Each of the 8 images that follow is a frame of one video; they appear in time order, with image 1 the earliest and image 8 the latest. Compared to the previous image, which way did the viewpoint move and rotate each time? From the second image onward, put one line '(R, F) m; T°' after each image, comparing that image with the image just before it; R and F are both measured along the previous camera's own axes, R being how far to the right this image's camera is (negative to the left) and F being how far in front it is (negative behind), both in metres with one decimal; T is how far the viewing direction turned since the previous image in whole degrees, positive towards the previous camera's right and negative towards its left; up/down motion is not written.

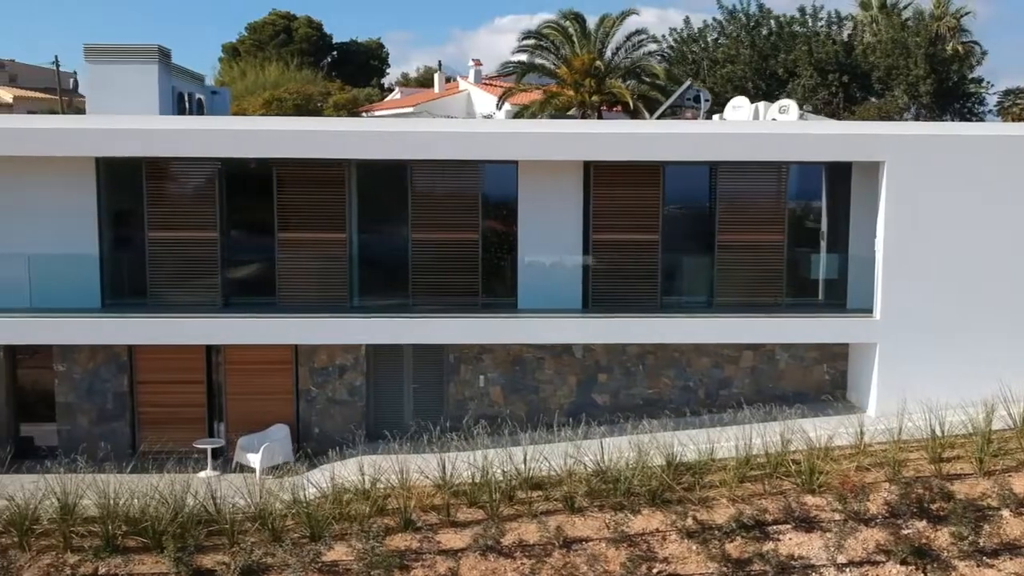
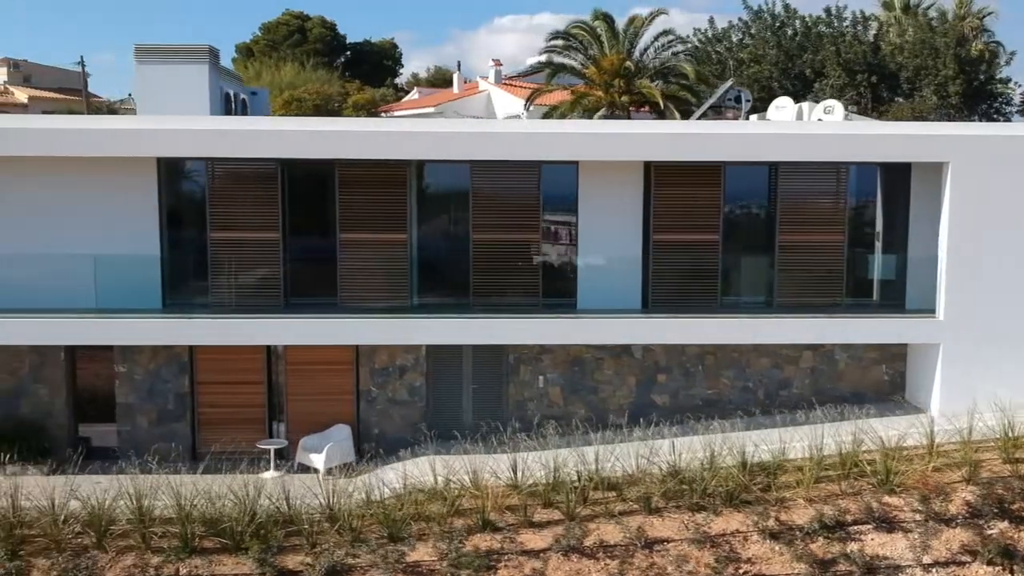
(-0.9, 0.0) m; 0°
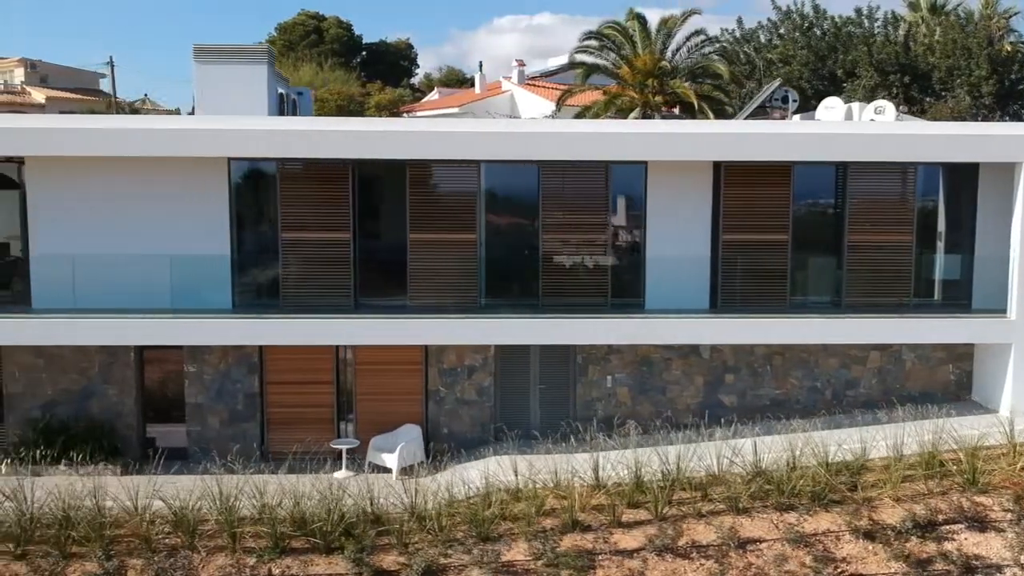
(-1.0, 0.0) m; 0°
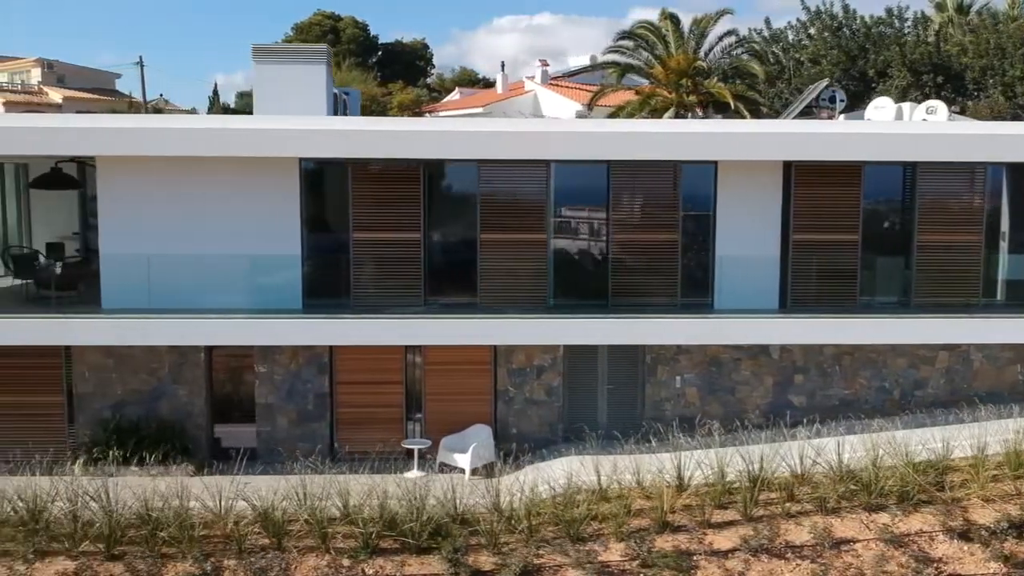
(-1.0, 0.0) m; 0°
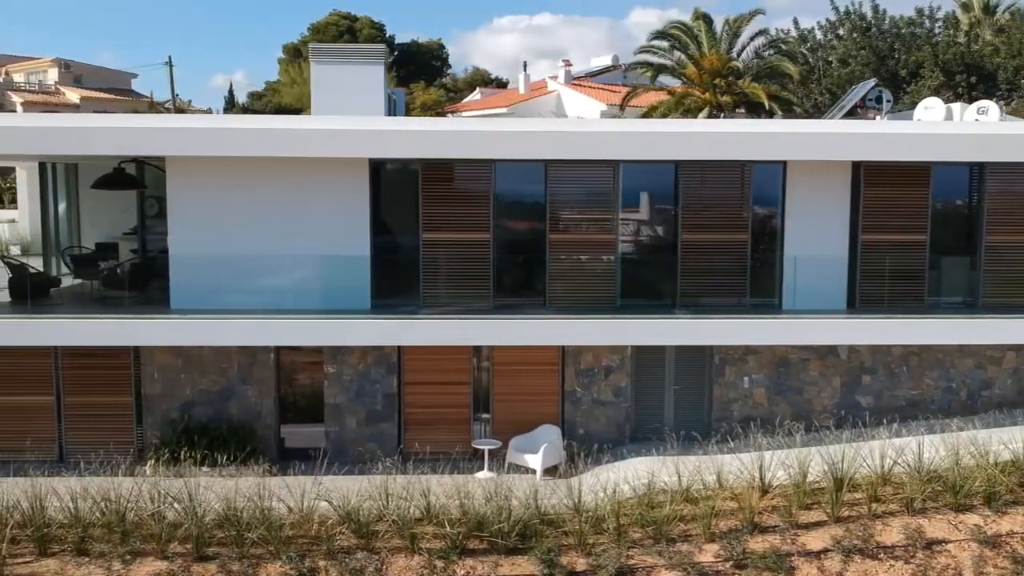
(-1.0, 0.0) m; 0°
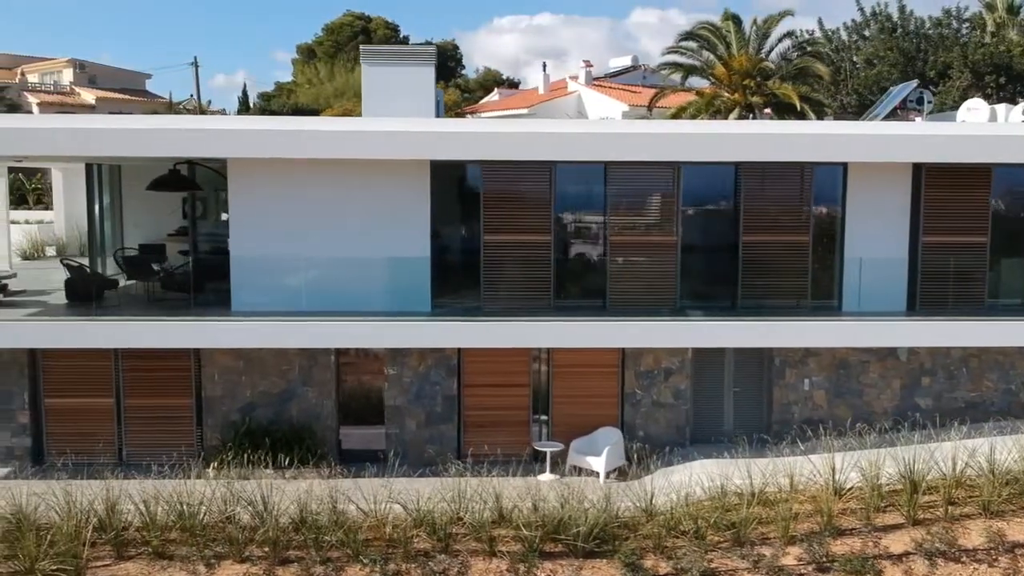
(-0.8, 0.0) m; 0°
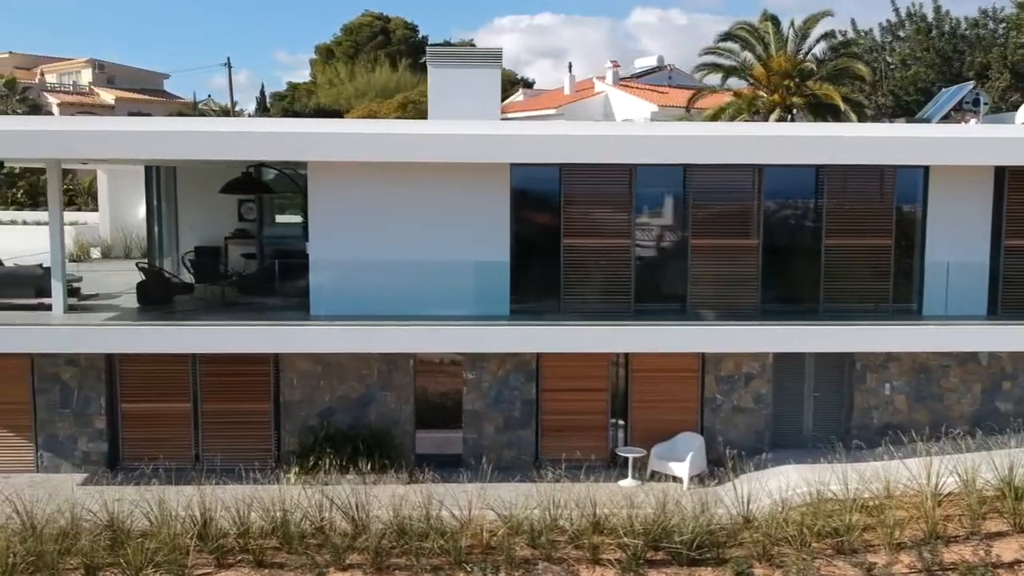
(-1.1, +0.1) m; 0°
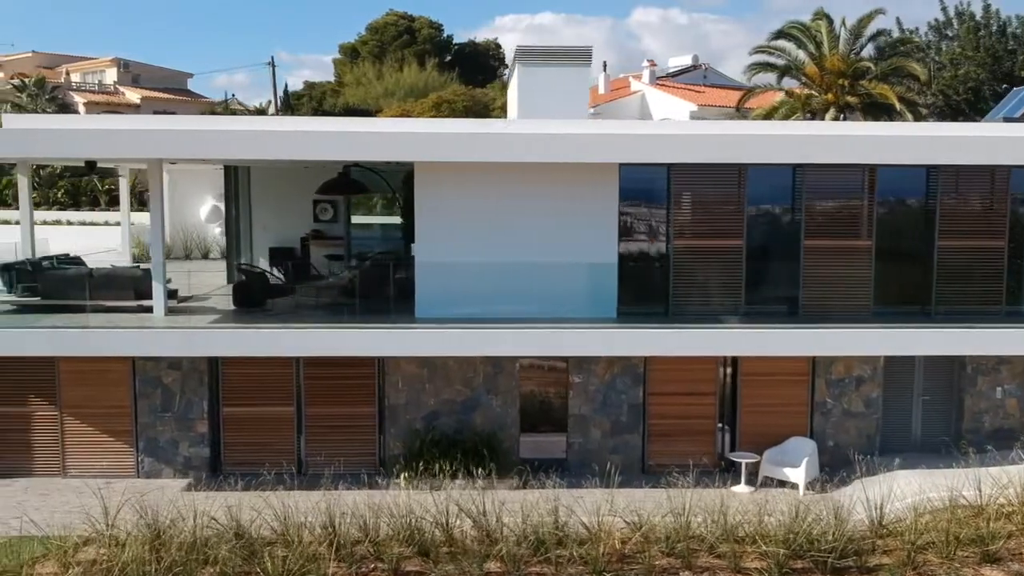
(-1.4, +0.2) m; 0°
